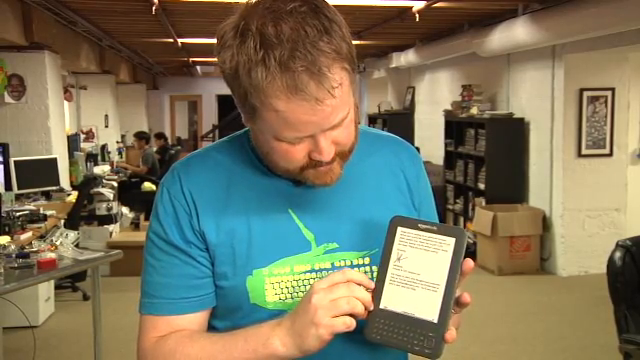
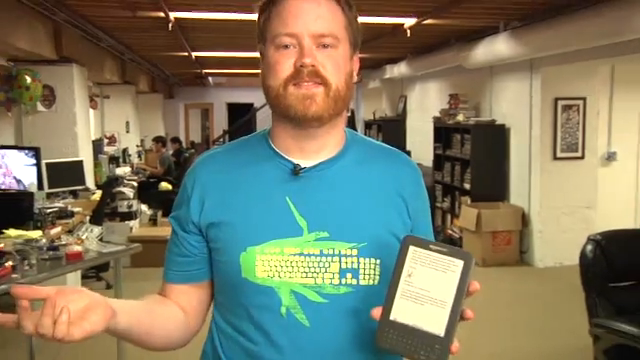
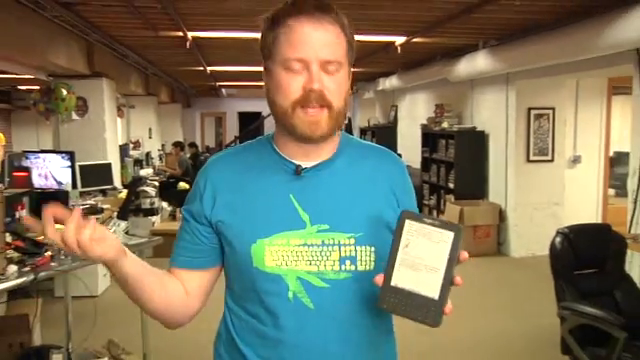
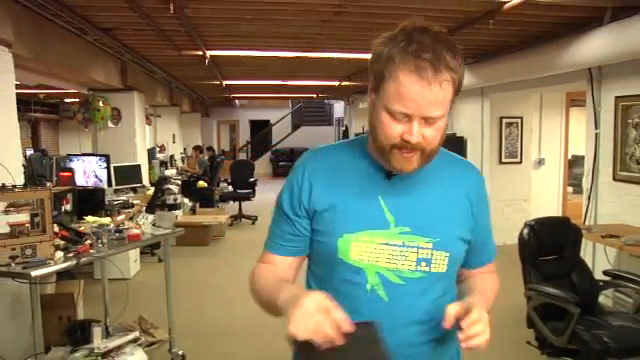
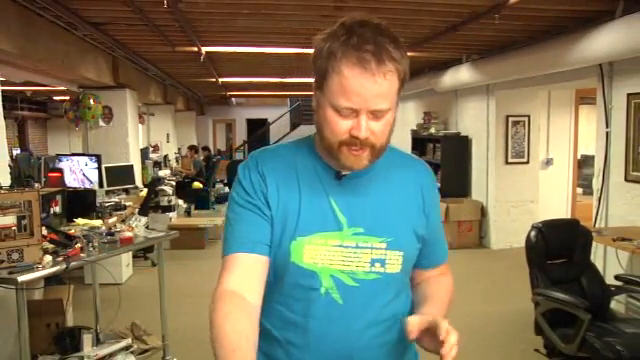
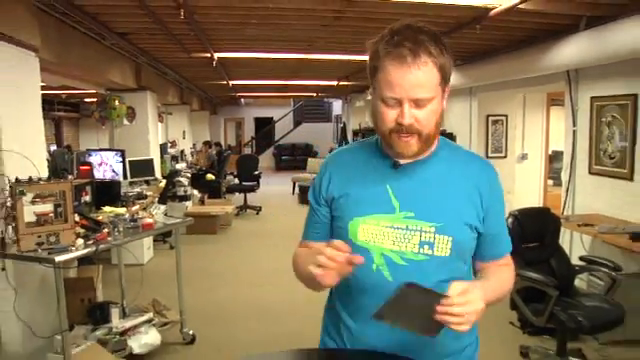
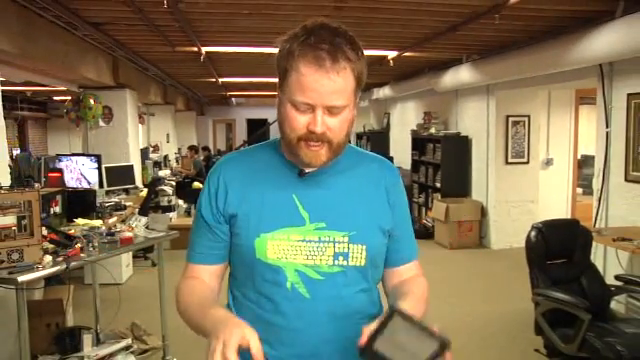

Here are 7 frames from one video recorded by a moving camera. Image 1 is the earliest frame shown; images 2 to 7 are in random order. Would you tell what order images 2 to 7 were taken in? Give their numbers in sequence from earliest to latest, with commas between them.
2, 3, 7, 5, 4, 6
